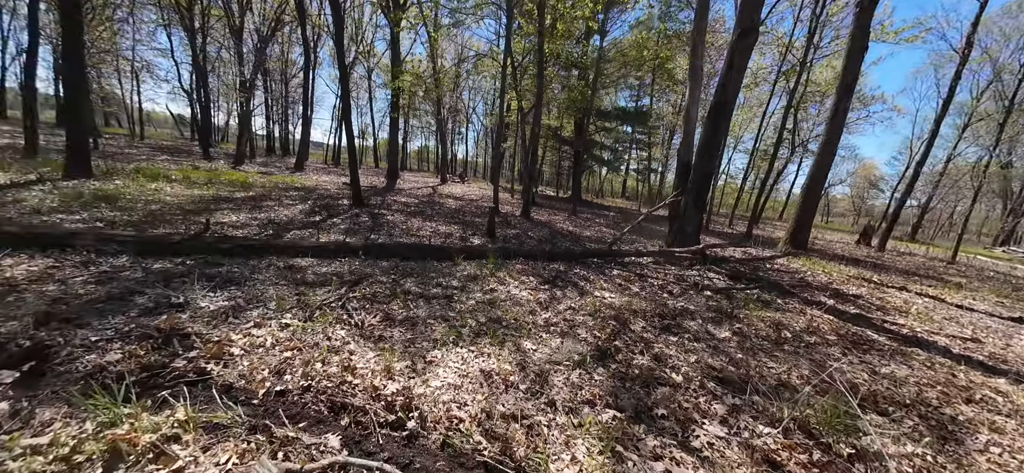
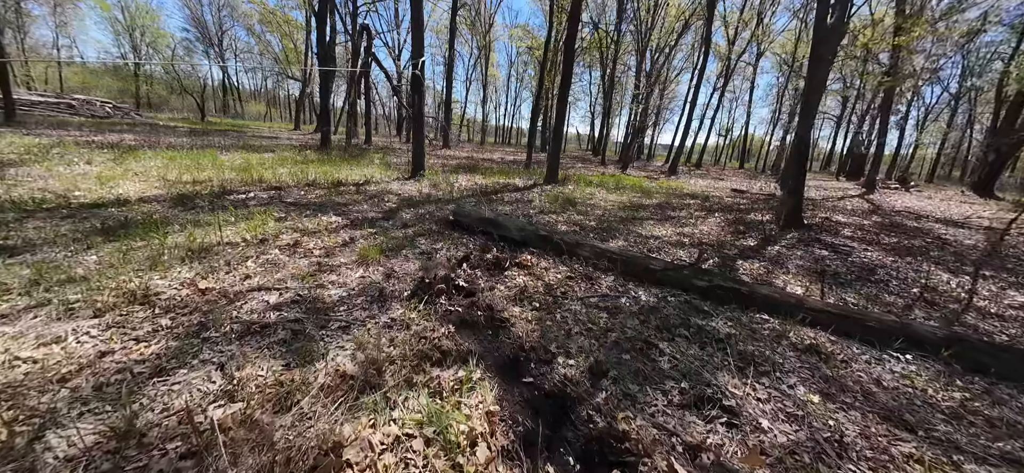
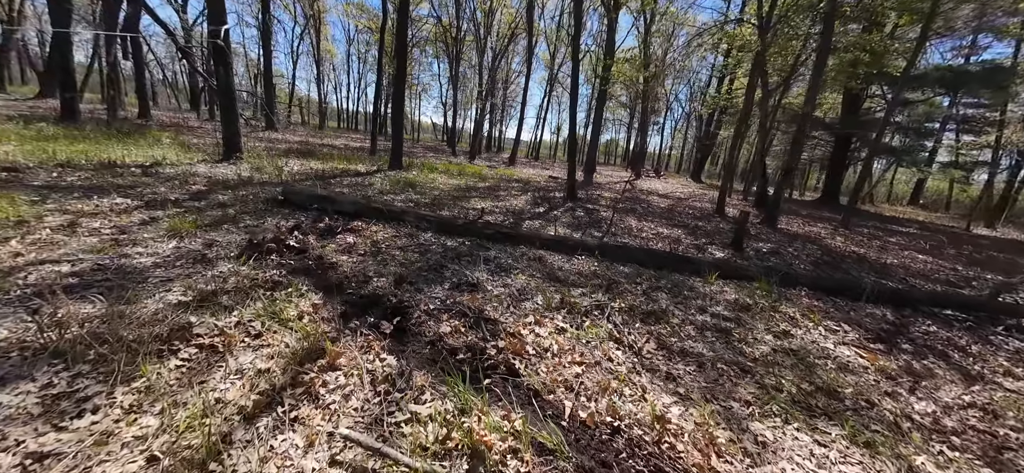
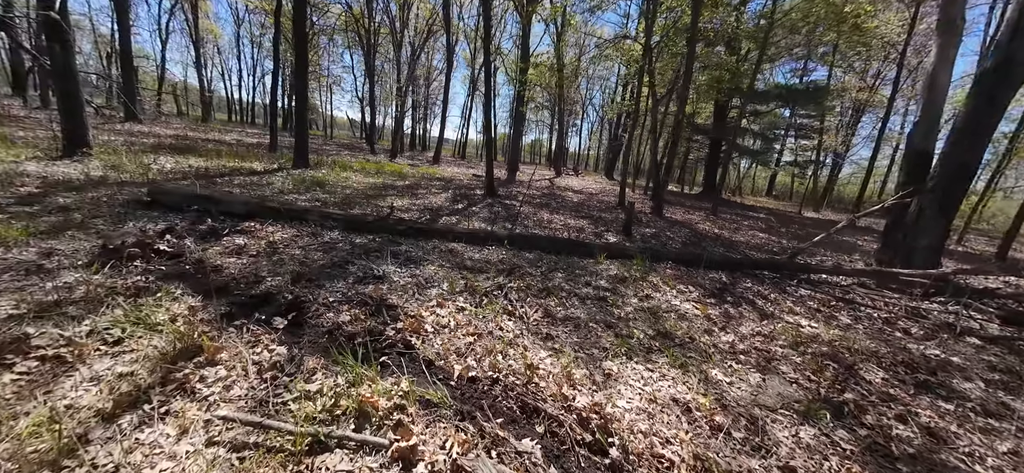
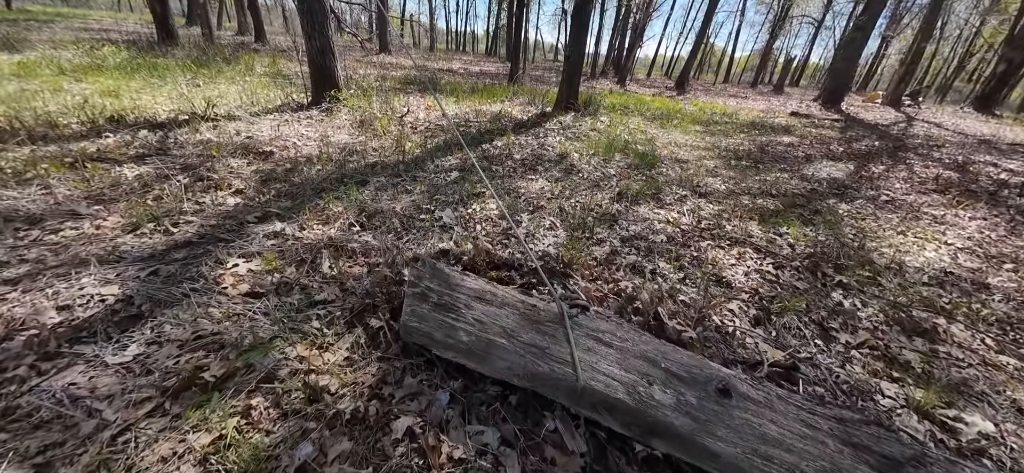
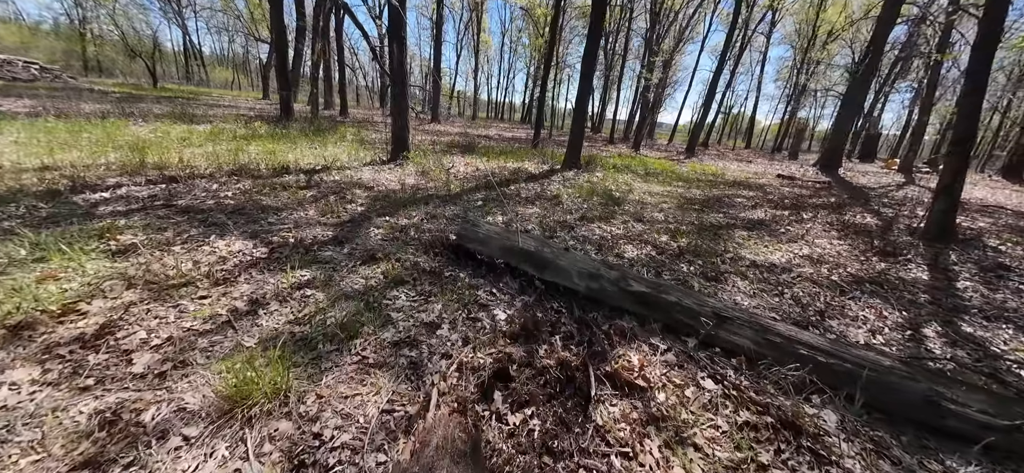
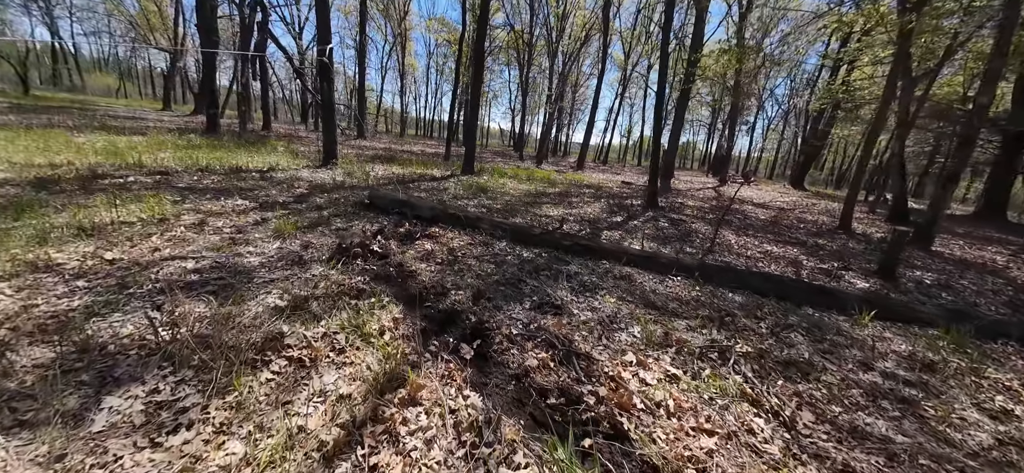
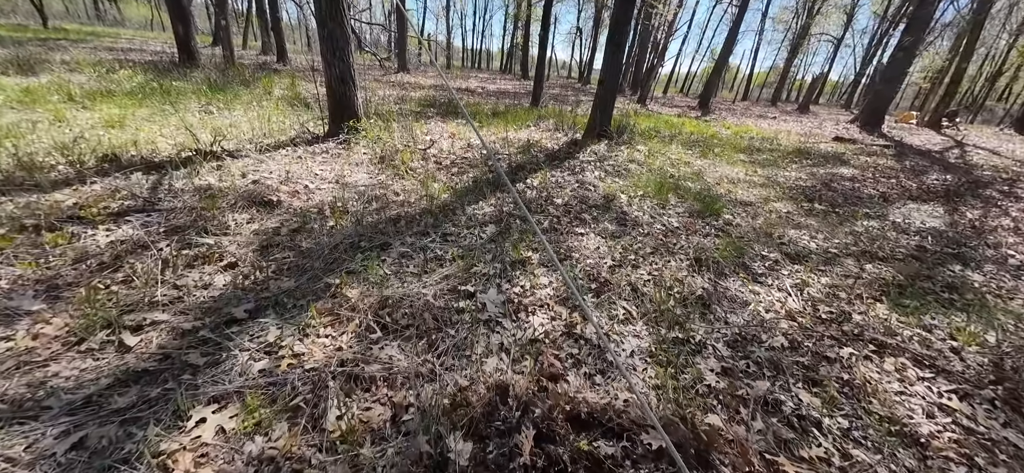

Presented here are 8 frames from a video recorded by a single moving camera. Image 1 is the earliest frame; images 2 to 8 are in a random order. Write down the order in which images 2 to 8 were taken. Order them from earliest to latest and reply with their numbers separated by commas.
4, 3, 7, 2, 6, 5, 8
